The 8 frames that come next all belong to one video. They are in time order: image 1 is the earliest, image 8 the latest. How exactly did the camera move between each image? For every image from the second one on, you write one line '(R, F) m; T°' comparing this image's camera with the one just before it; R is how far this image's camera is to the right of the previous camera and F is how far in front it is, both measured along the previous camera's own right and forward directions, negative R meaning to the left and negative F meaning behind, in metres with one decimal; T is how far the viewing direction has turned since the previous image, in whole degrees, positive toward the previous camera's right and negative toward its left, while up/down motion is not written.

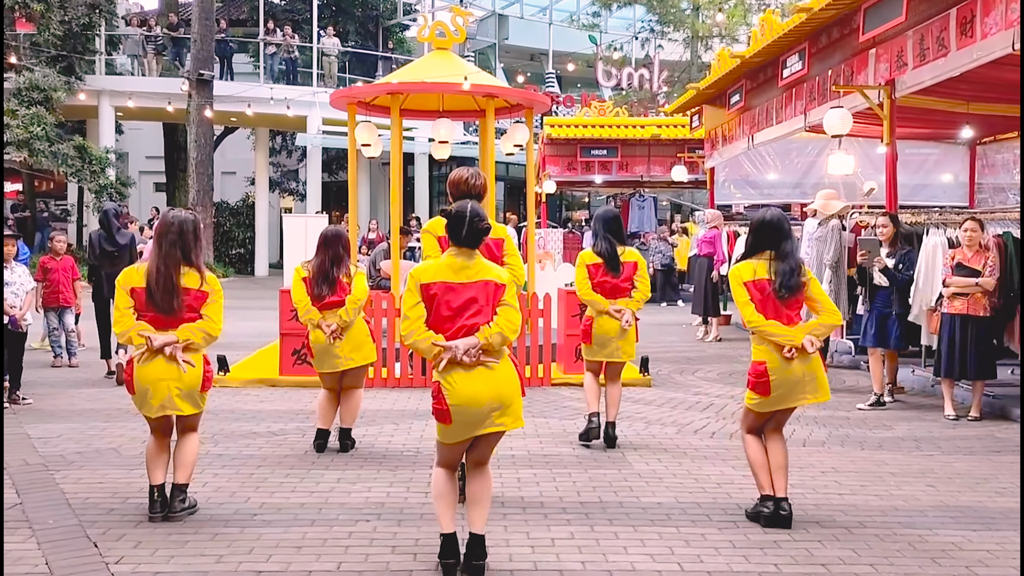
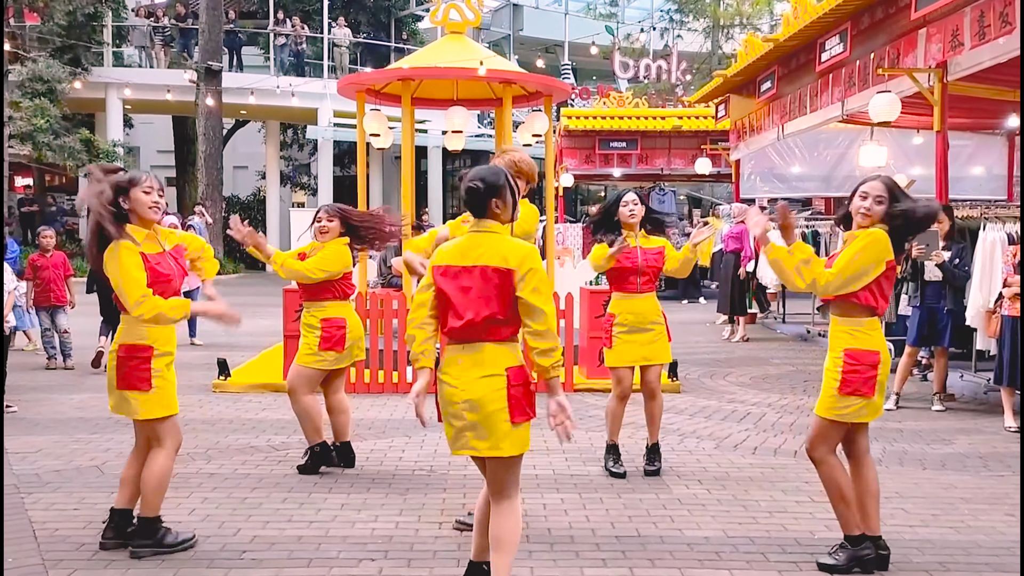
(-0.1, +0.6) m; -1°
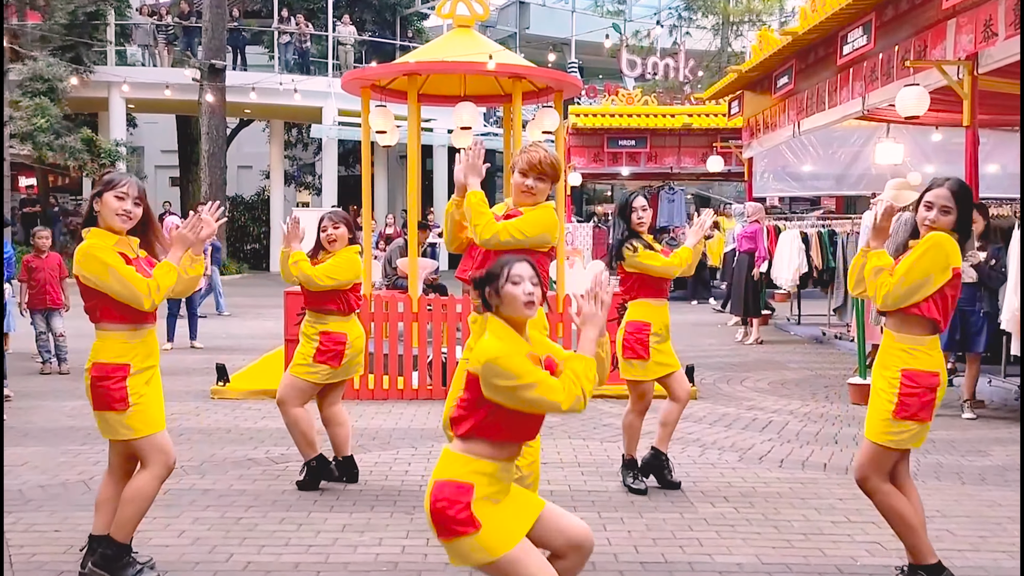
(0.0, +0.3) m; 0°
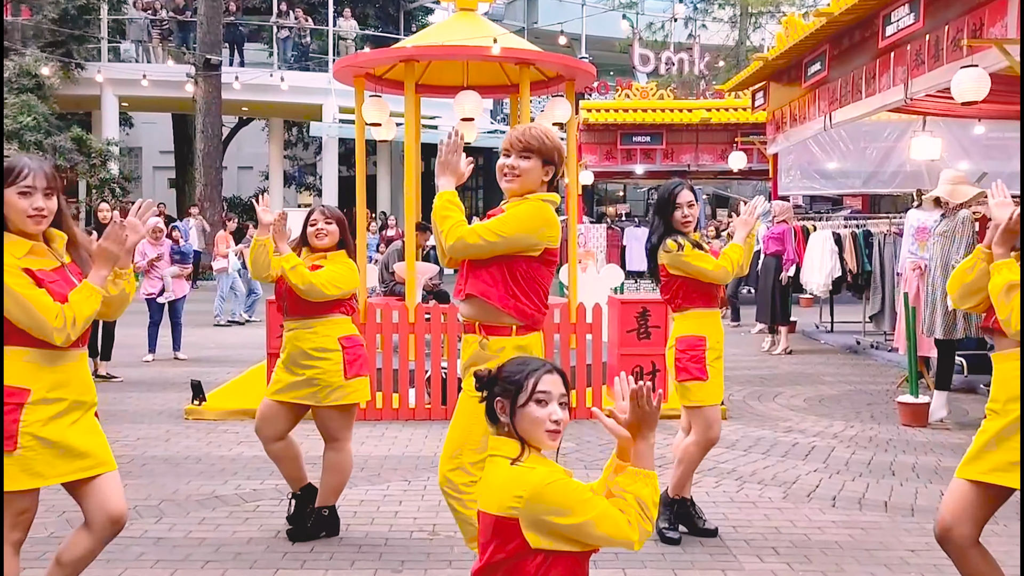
(0.0, +0.9) m; -1°
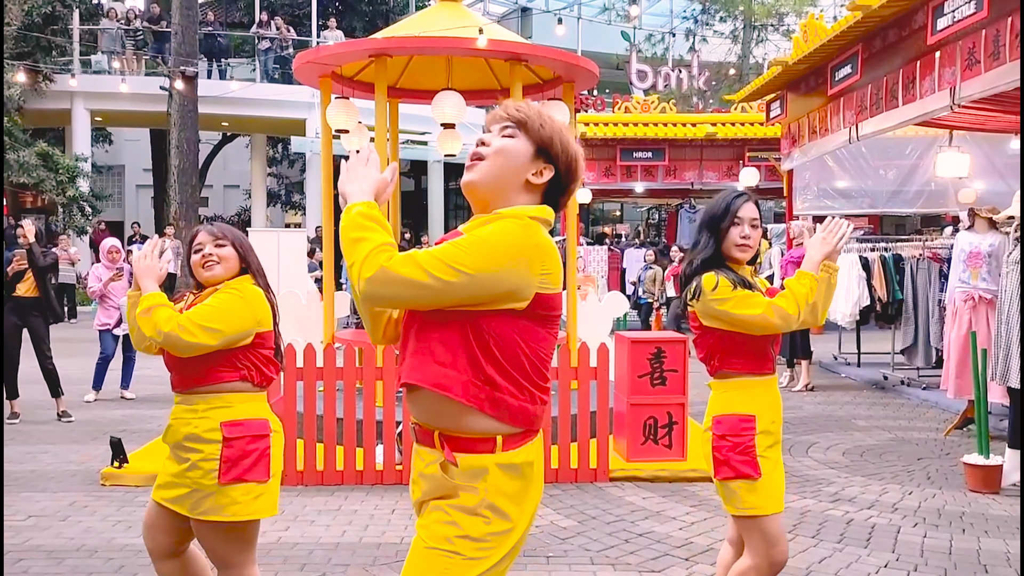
(0.0, +1.2) m; 0°
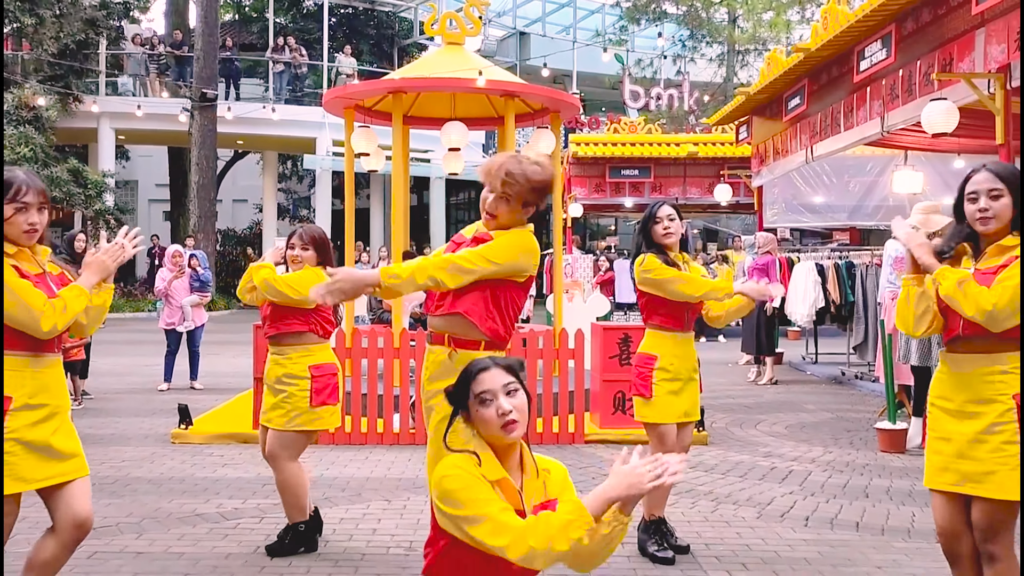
(+0.1, -1.4) m; 0°
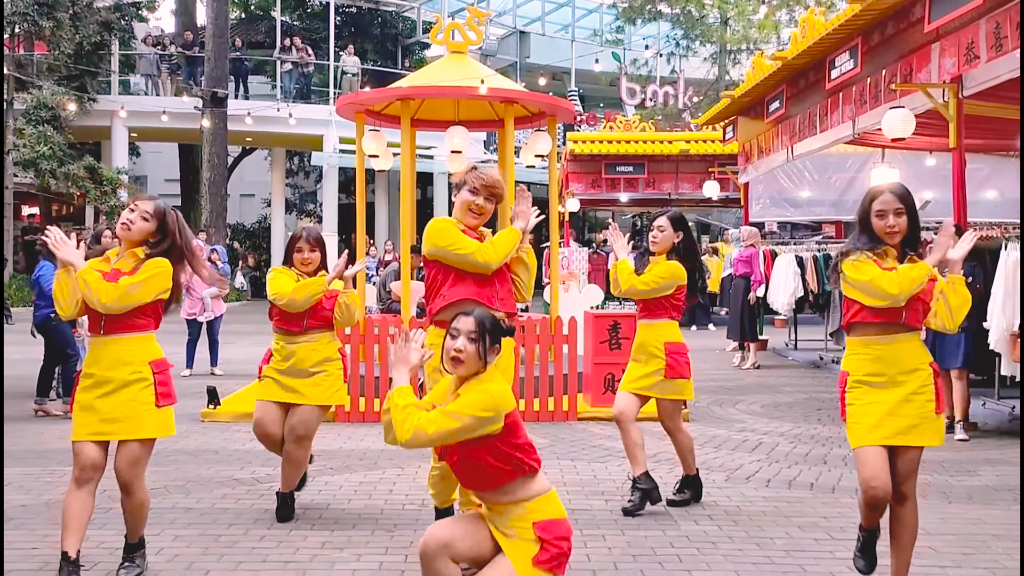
(0.0, -0.8) m; 0°
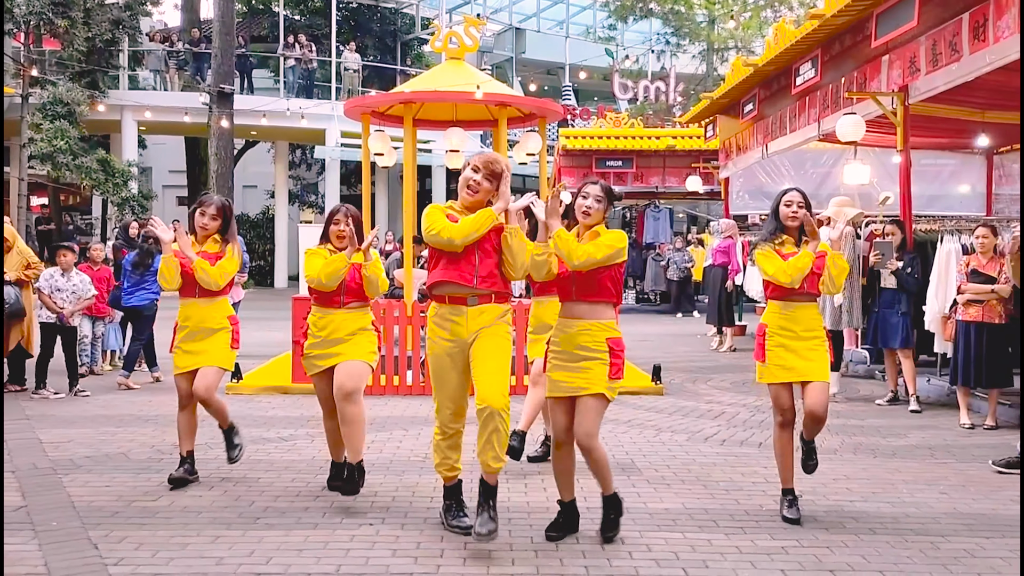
(0.0, -0.9) m; 0°
